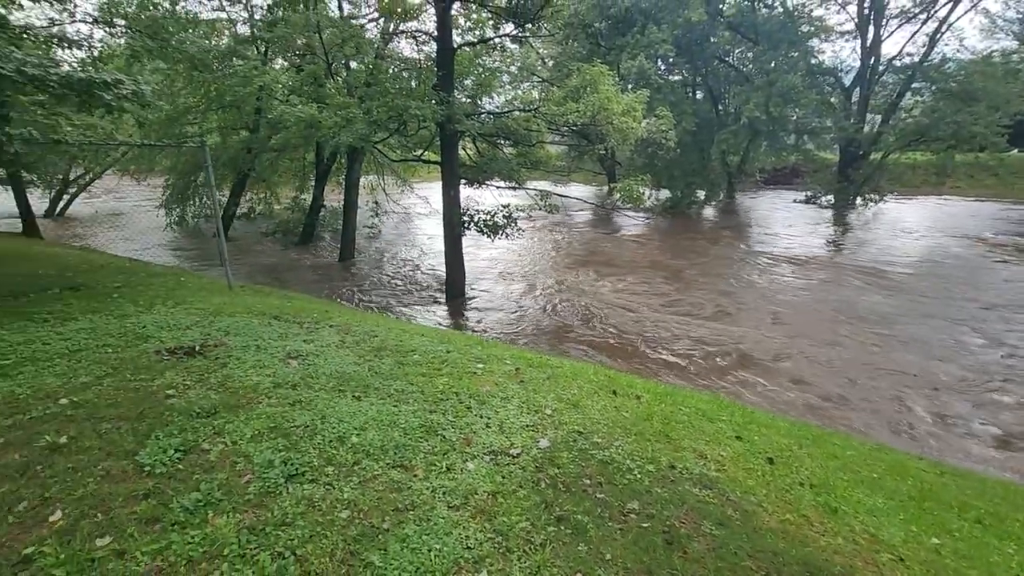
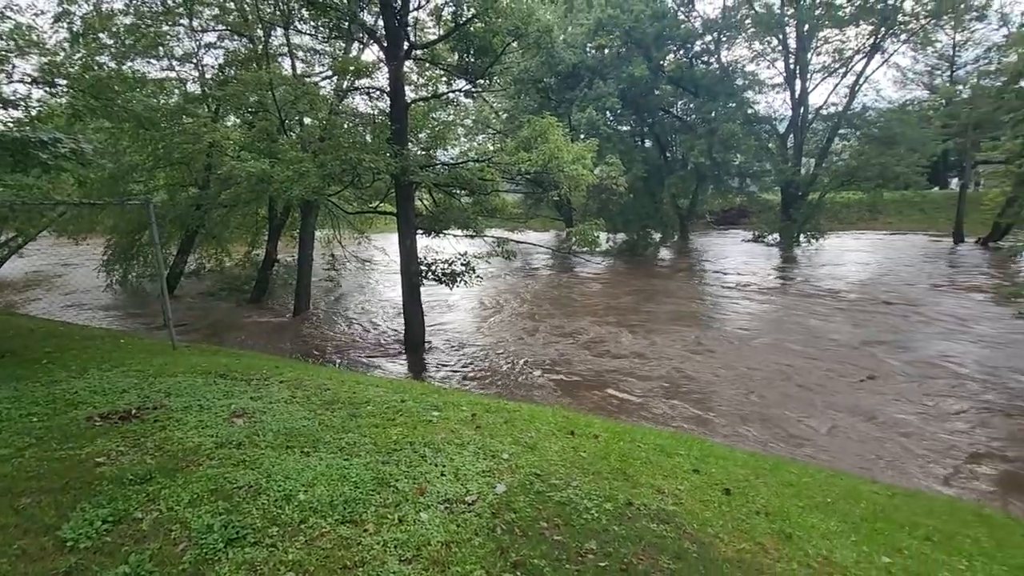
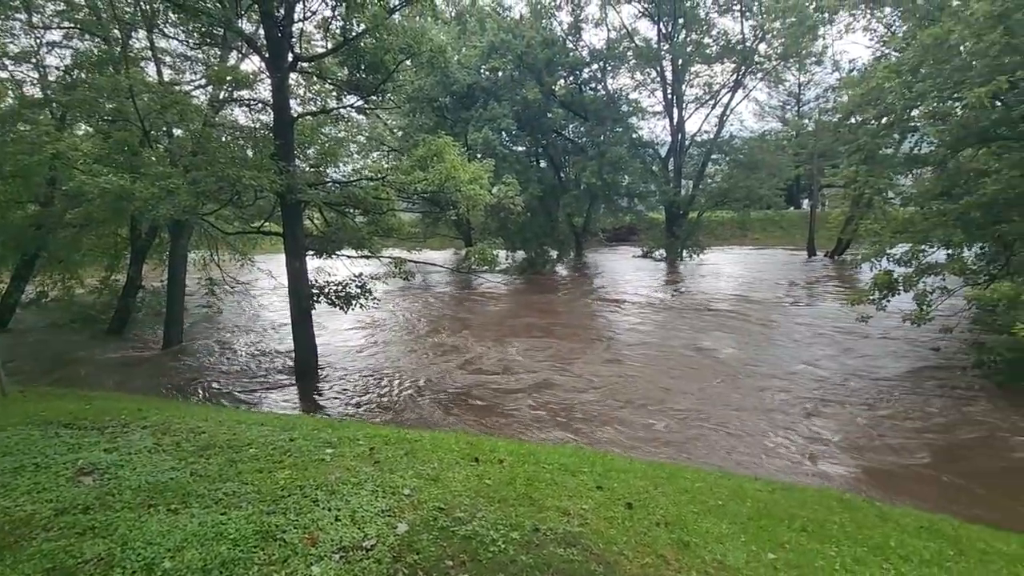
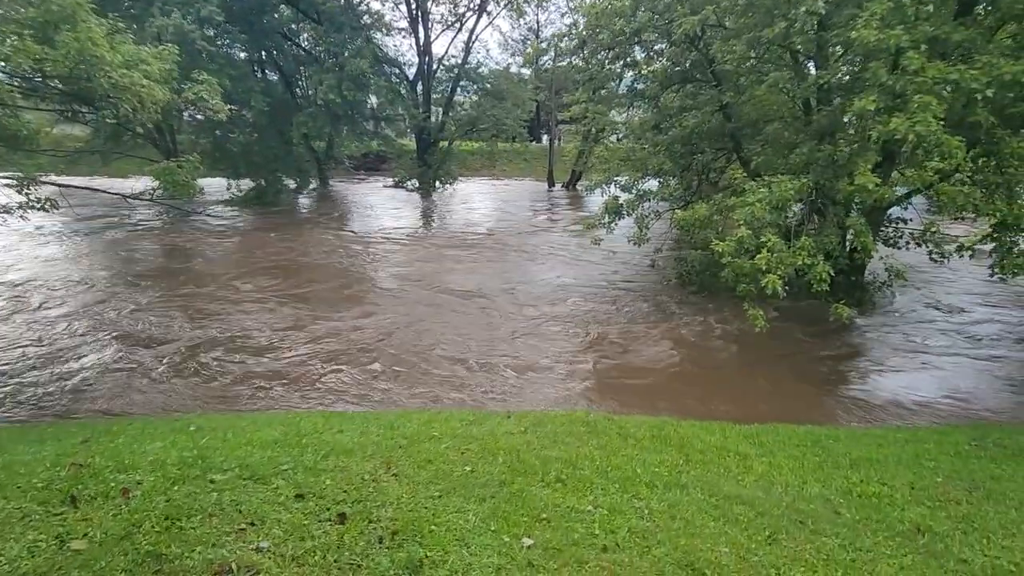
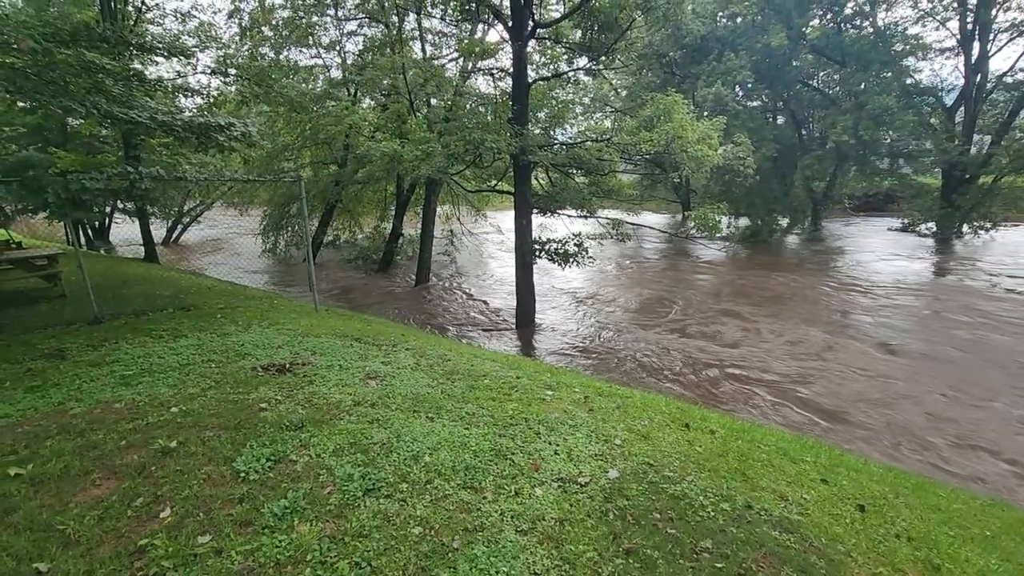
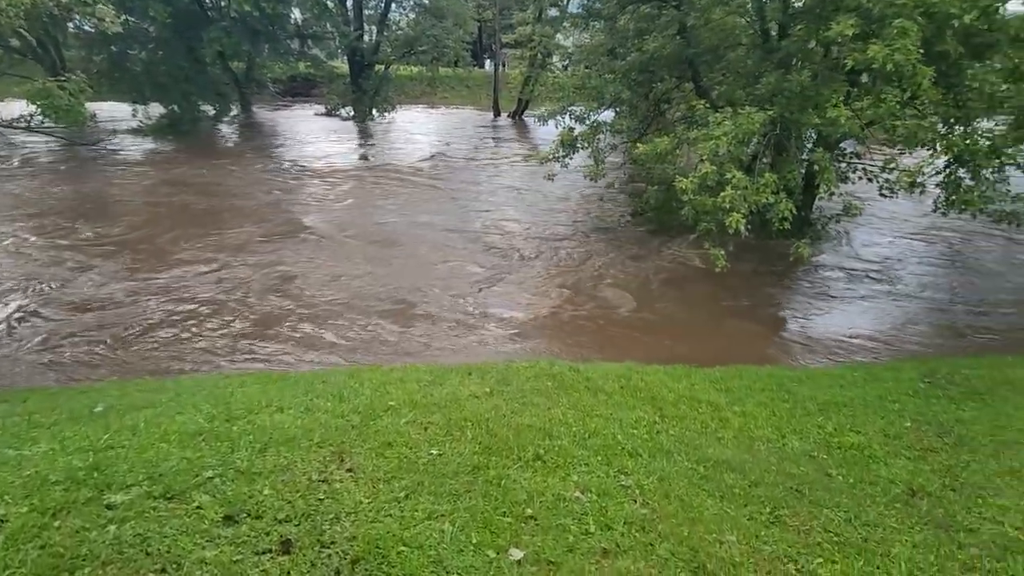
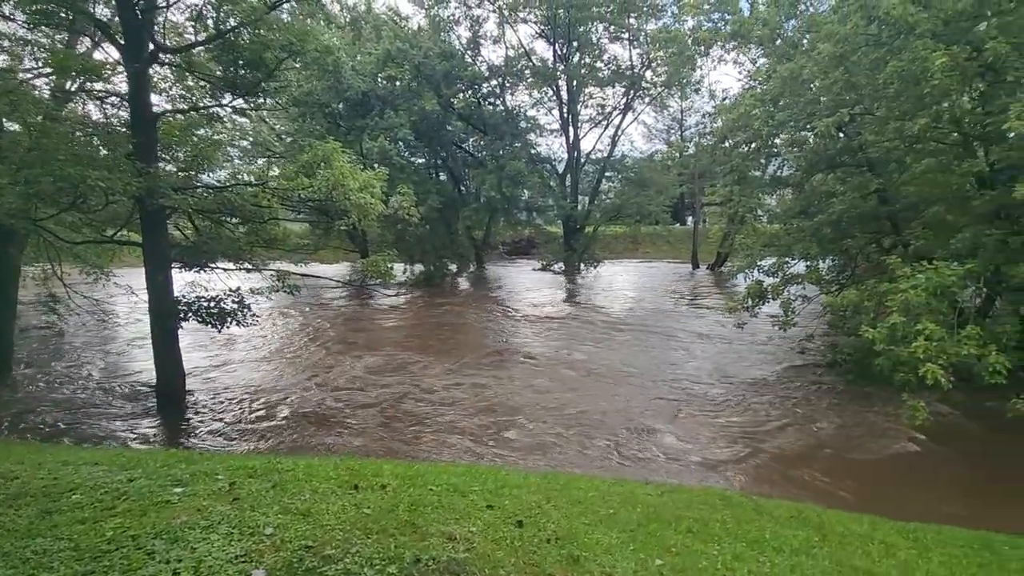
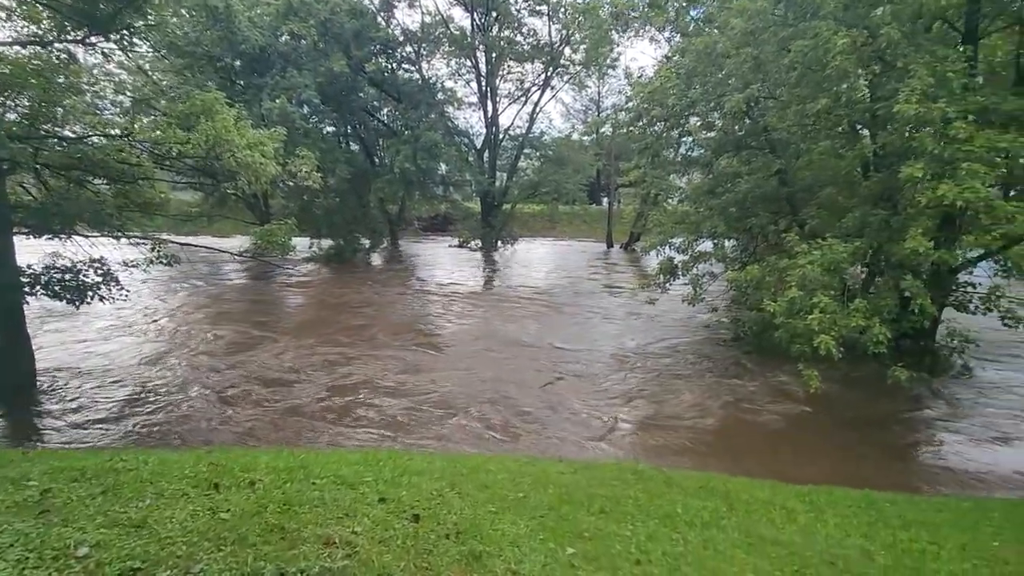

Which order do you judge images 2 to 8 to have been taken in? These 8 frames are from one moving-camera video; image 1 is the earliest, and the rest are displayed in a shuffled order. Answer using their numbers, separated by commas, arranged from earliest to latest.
5, 2, 3, 7, 8, 4, 6
